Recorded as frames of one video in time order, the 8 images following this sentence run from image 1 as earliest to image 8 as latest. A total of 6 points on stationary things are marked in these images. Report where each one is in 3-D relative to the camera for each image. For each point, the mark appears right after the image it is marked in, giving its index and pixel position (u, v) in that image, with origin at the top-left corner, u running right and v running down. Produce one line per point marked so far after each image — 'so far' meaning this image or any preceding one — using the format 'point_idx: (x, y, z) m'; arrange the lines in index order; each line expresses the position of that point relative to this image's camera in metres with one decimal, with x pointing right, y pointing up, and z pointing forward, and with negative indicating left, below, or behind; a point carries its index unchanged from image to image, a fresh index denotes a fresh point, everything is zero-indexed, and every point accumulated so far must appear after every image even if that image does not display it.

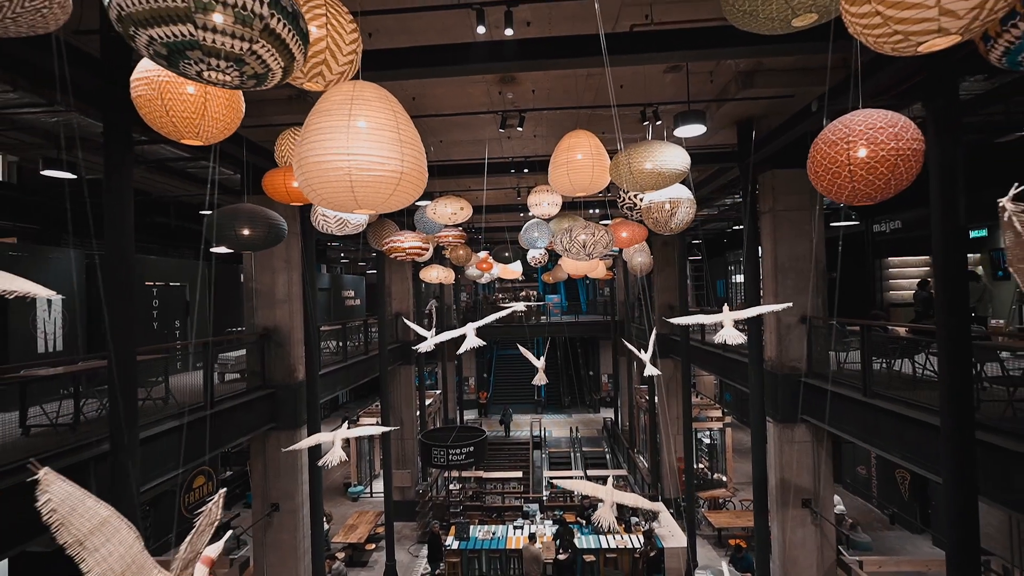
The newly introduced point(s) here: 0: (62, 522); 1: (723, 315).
0: (-1.2, -0.6, +1.3) m
1: (+1.9, -0.2, +4.5) m
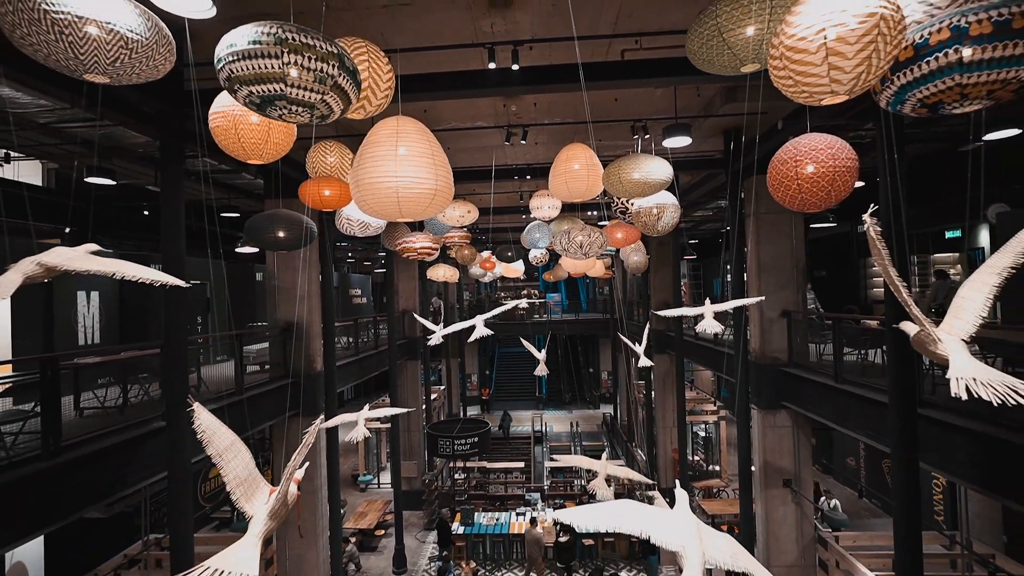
0: (-1.2, -0.6, +1.9) m
1: (+2.0, -0.2, +5.1) m
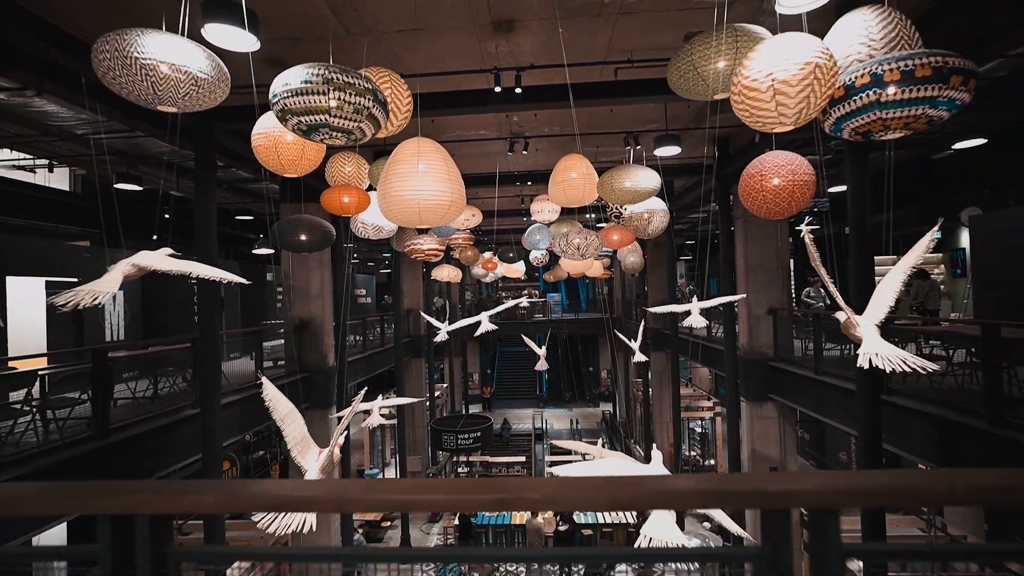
0: (-1.1, -0.5, +2.3) m
1: (+2.0, -0.2, +5.5) m
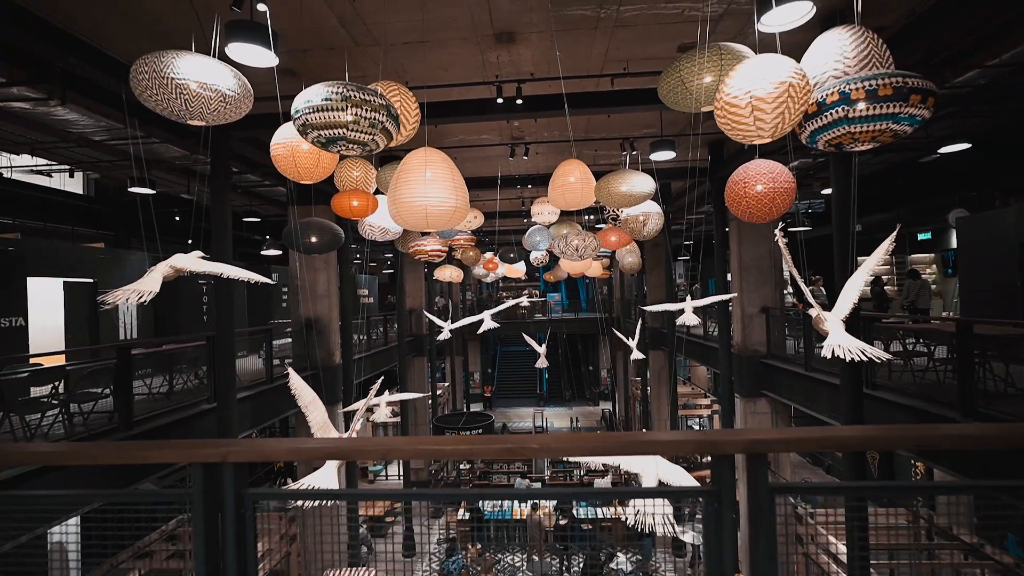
0: (-1.1, -0.5, +2.6) m
1: (+2.0, -0.2, +5.8) m
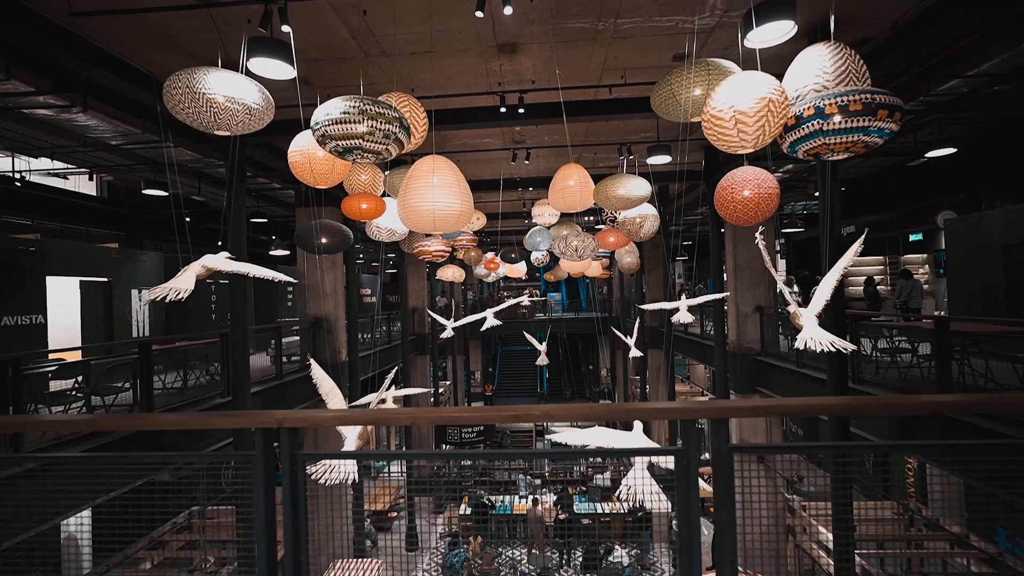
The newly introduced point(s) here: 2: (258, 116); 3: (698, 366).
0: (-1.1, -0.5, +2.8) m
1: (+2.0, -0.2, +6.0) m
2: (-1.7, +1.1, +3.3) m
3: (+6.8, -2.8, +18.1) m
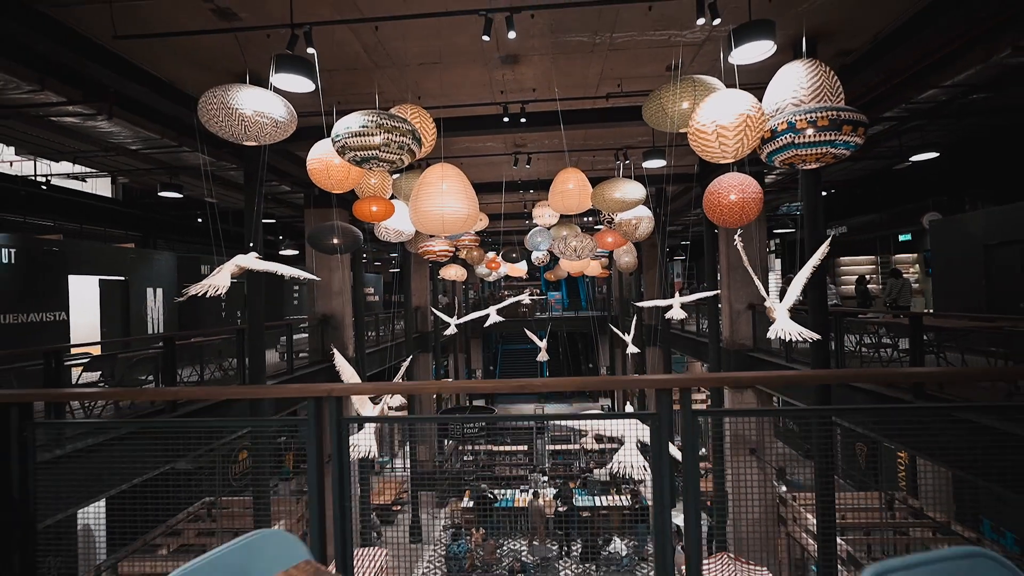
0: (-1.1, -0.5, +3.1) m
1: (+2.1, -0.1, +6.3) m
2: (-1.7, +1.1, +3.6) m
3: (+6.8, -2.8, +18.4) m
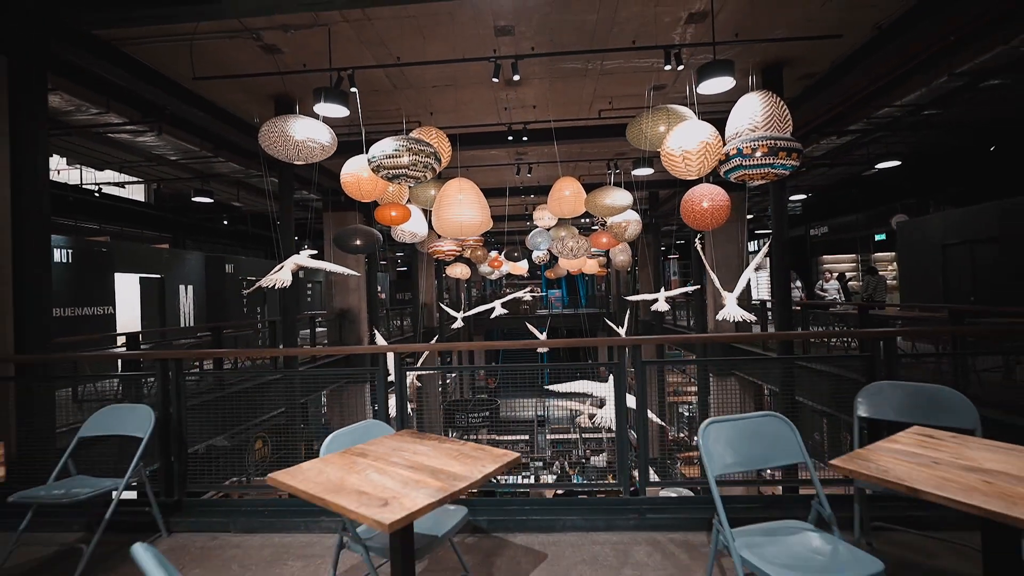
0: (-1.0, -0.5, +3.9) m
1: (+2.1, -0.1, +7.1) m
2: (-1.6, +1.2, +4.3) m
3: (+6.9, -2.7, +19.2) m
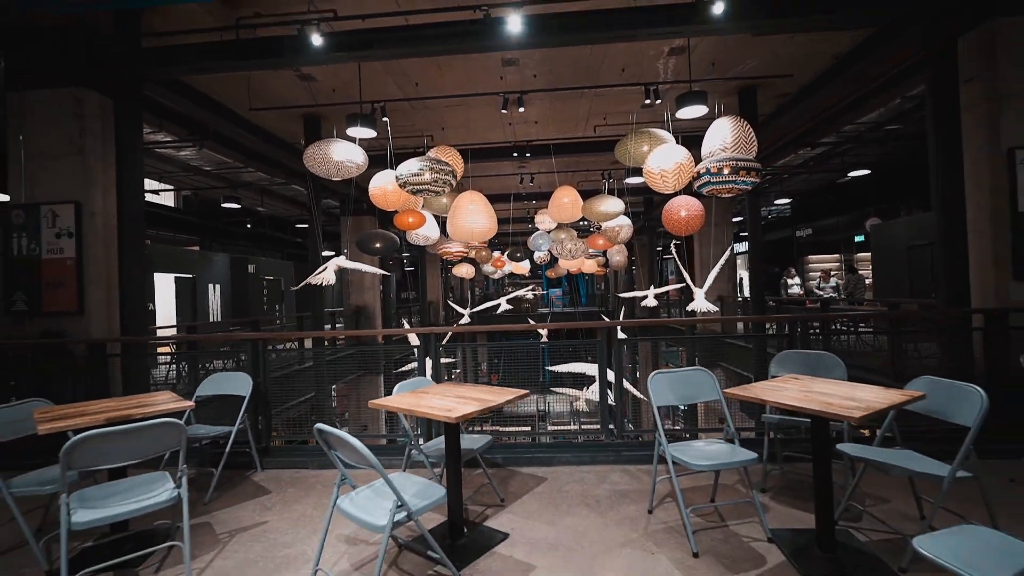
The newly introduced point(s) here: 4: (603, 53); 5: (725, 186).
0: (-1.0, -0.4, +4.7) m
1: (+2.2, -0.1, +7.8) m
2: (-1.6, +1.2, +5.1) m
3: (+7.0, -2.7, +19.9) m
4: (+1.0, +2.5, +5.3) m
5: (+2.0, +1.0, +4.7) m
